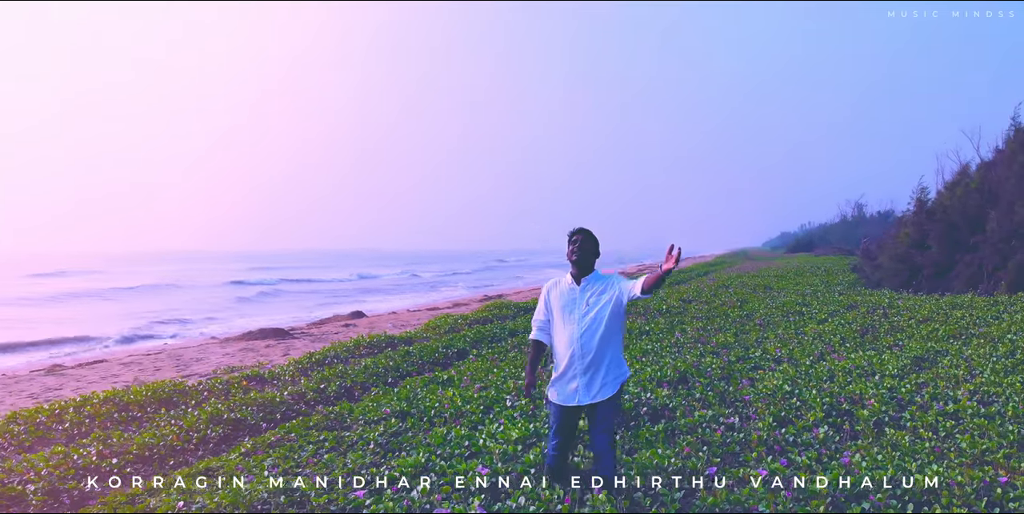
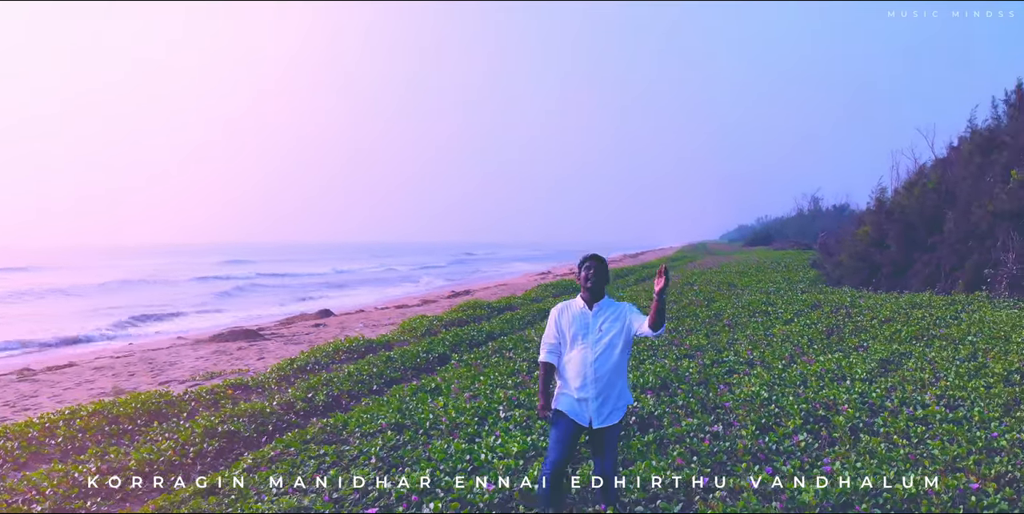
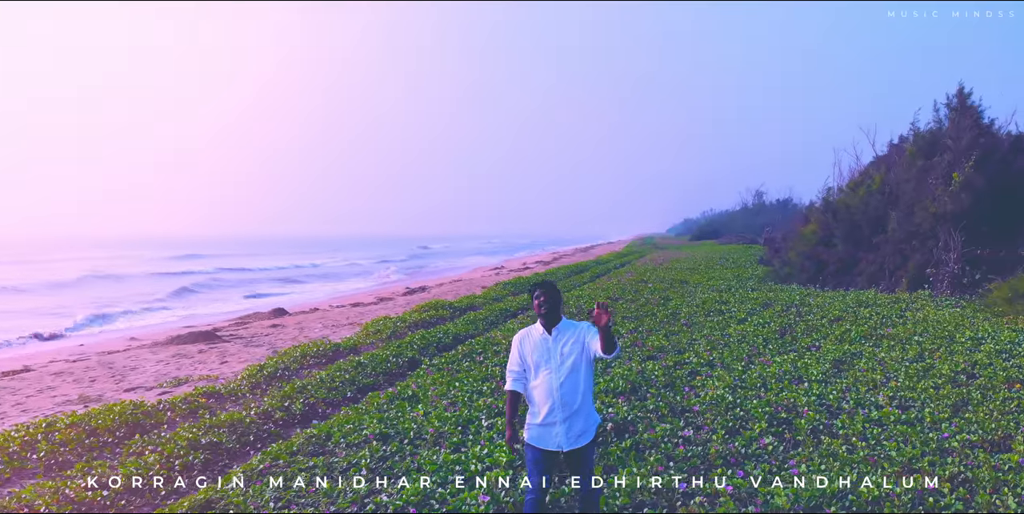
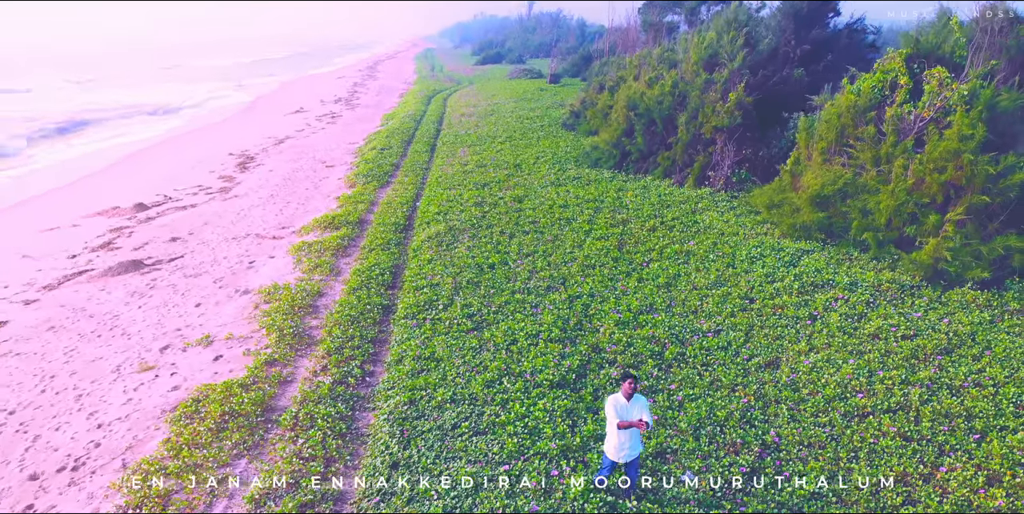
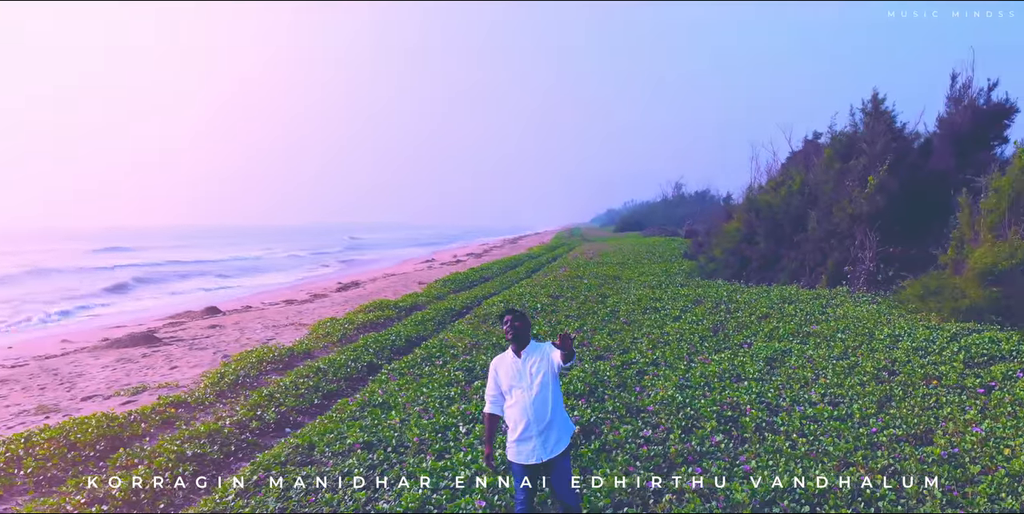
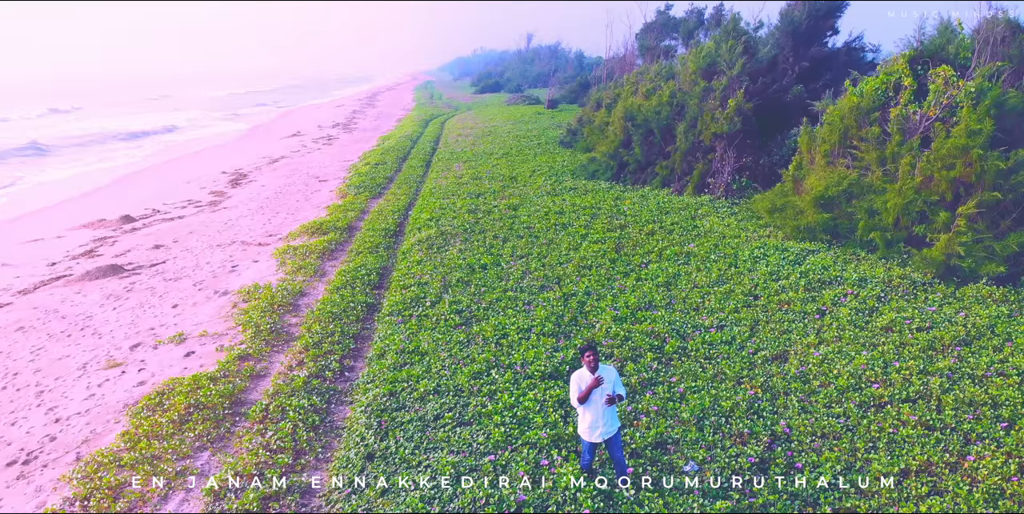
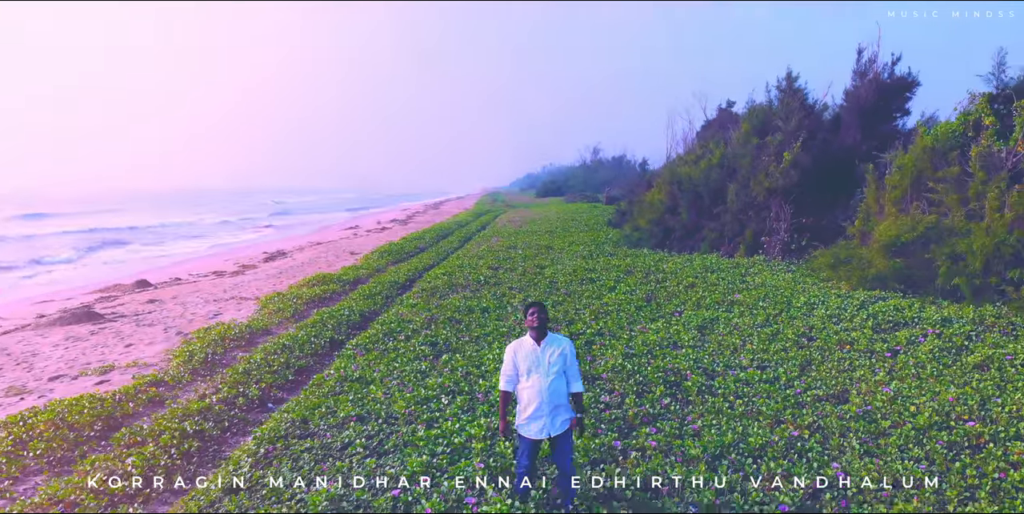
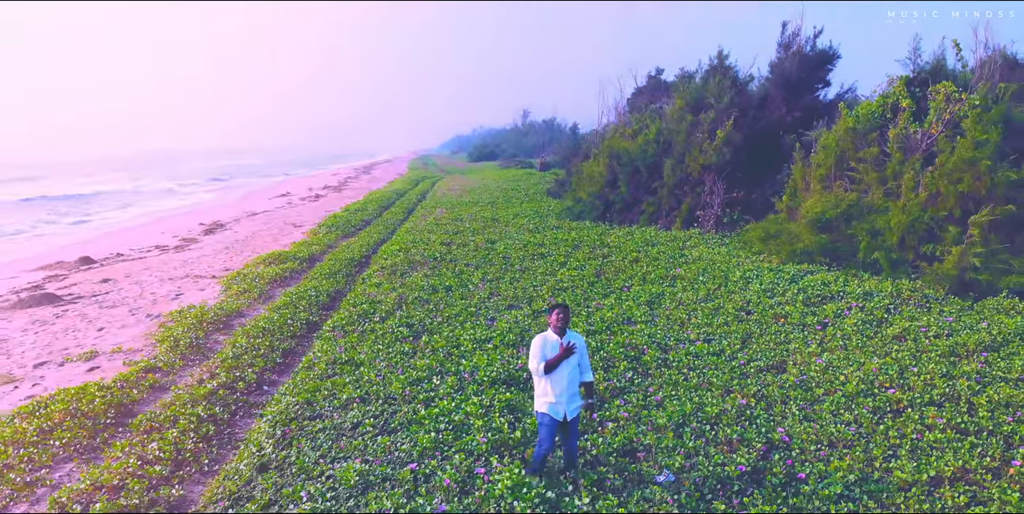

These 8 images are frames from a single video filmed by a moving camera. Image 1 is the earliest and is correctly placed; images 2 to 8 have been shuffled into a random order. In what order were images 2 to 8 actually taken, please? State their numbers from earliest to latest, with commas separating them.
2, 3, 5, 7, 8, 6, 4
